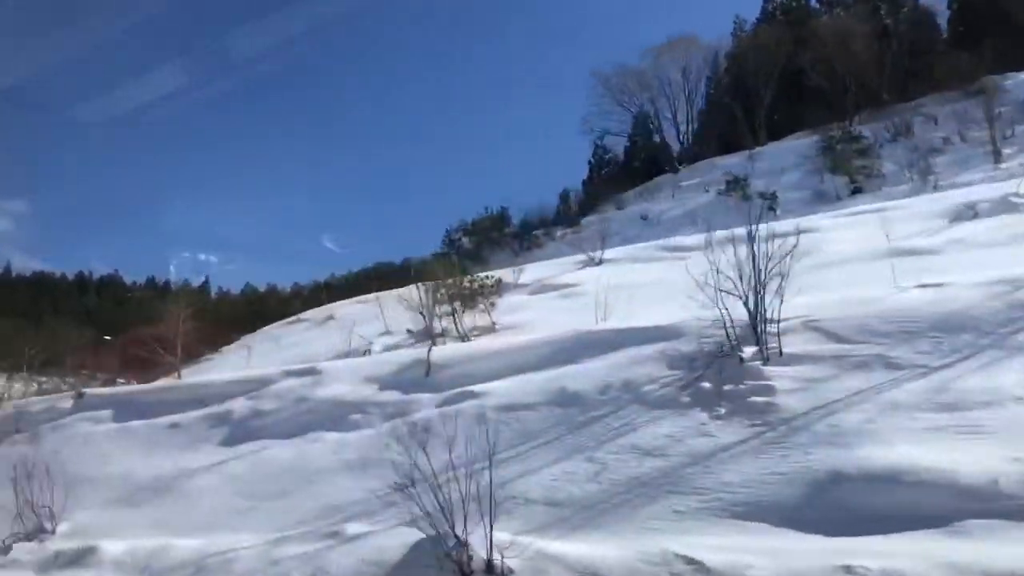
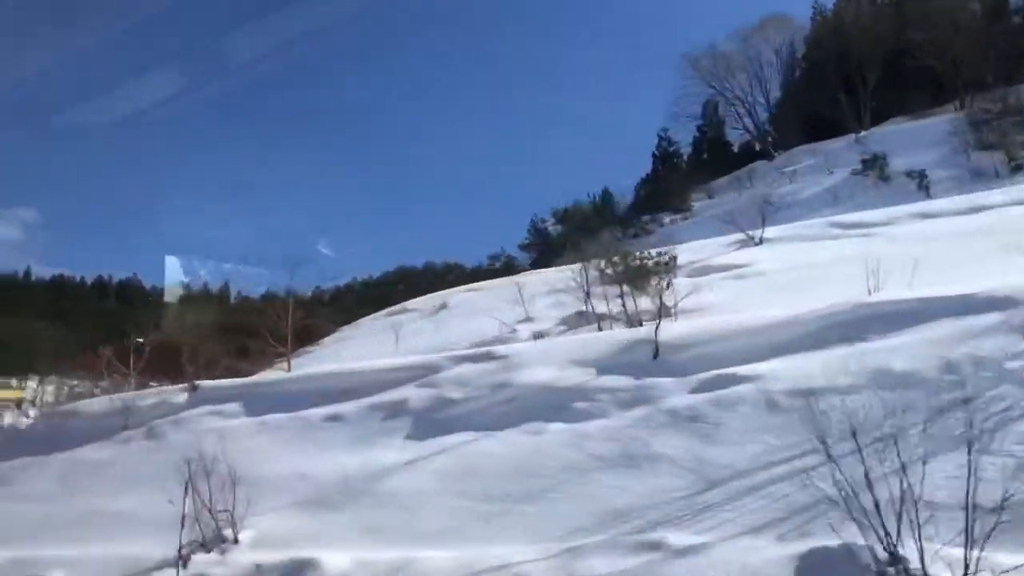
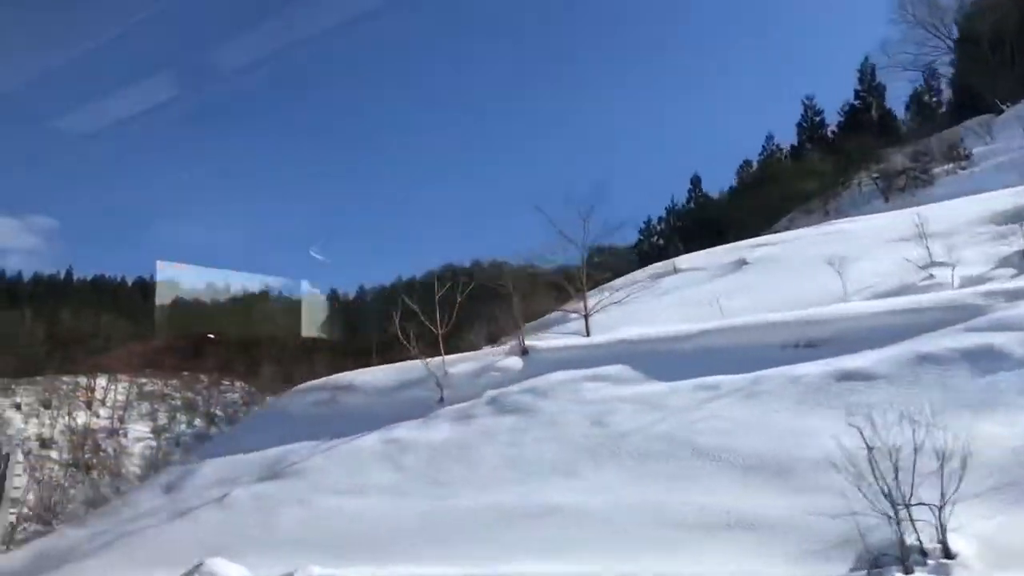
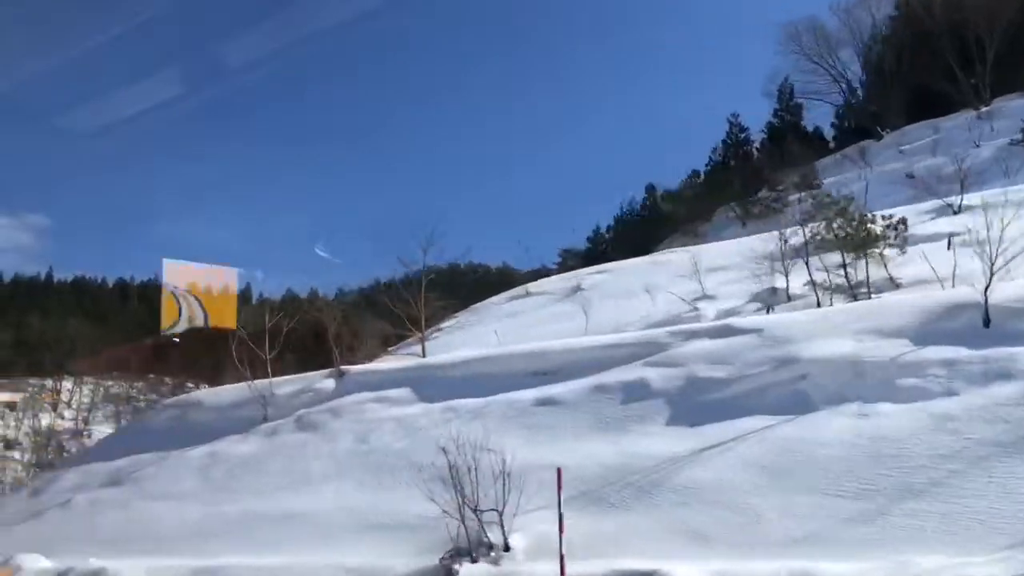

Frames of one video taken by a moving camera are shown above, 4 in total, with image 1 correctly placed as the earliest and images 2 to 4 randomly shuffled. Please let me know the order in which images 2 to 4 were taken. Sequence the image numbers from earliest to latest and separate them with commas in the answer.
2, 4, 3
